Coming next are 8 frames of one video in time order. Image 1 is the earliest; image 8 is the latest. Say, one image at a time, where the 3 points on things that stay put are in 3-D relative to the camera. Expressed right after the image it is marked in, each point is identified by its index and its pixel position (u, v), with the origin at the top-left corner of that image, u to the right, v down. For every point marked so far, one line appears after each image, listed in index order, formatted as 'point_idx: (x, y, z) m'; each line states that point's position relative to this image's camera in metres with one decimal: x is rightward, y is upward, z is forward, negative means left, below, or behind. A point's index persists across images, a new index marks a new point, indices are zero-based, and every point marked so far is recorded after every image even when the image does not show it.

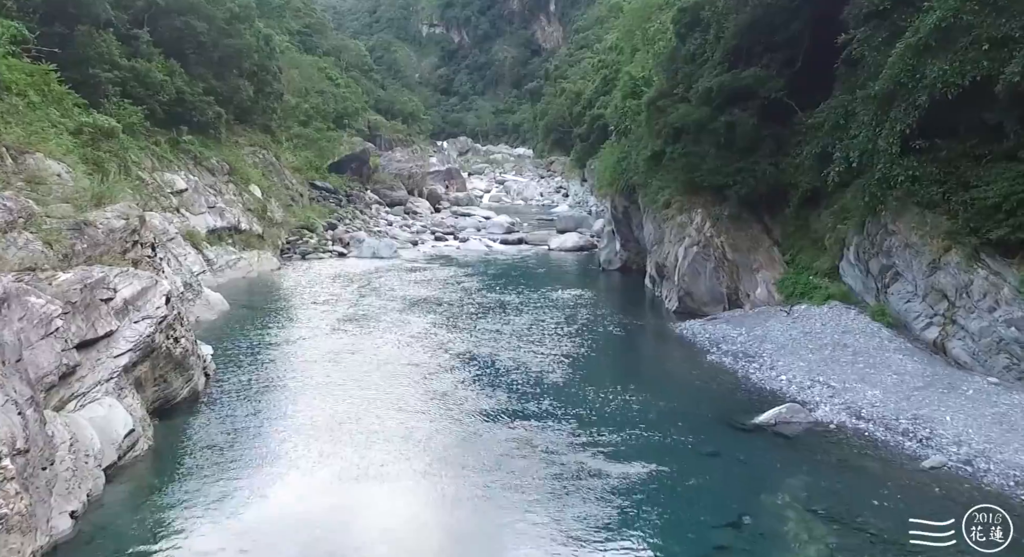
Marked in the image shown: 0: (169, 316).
0: (-5.8, -0.7, +13.1) m
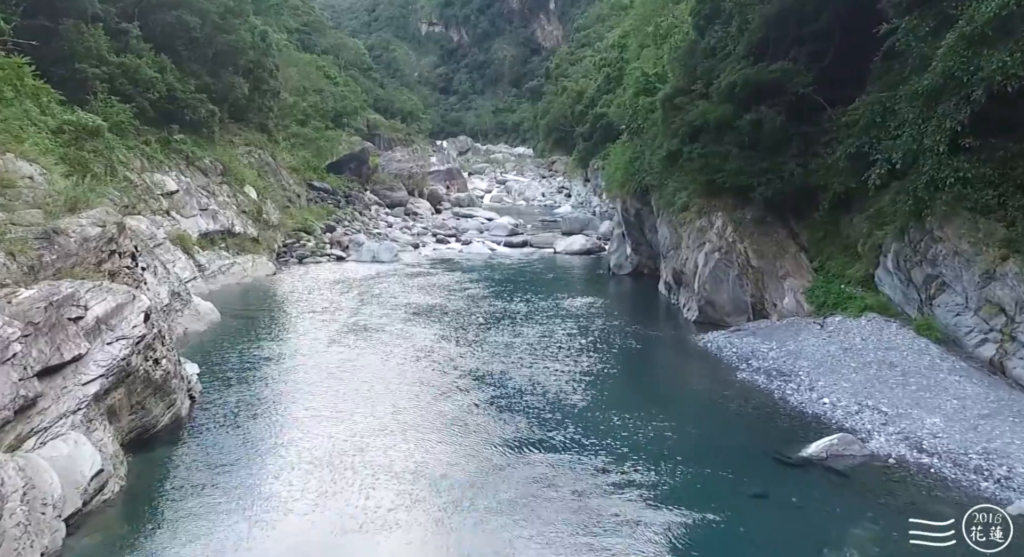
0: (-5.6, -0.9, +11.7) m
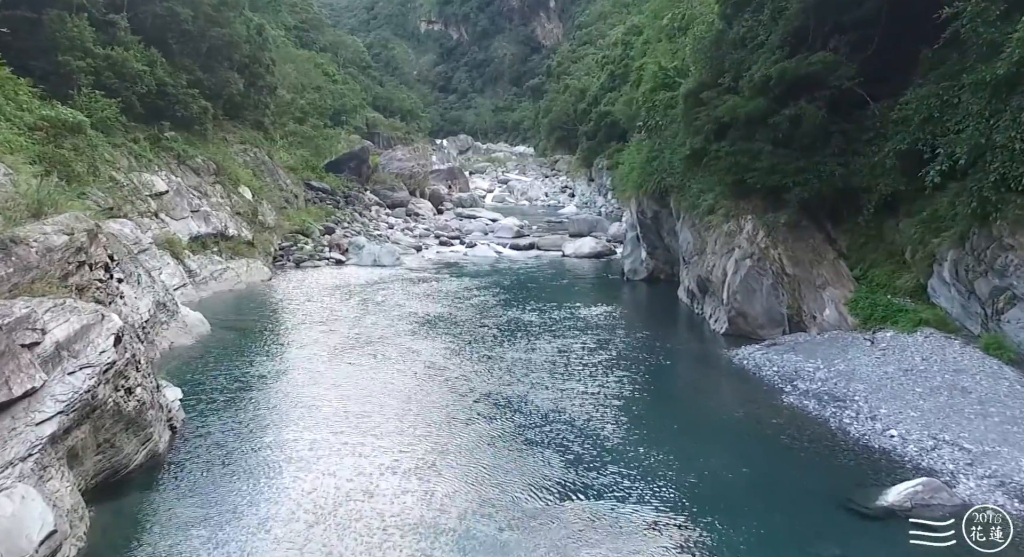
0: (-5.2, -1.1, +10.1) m
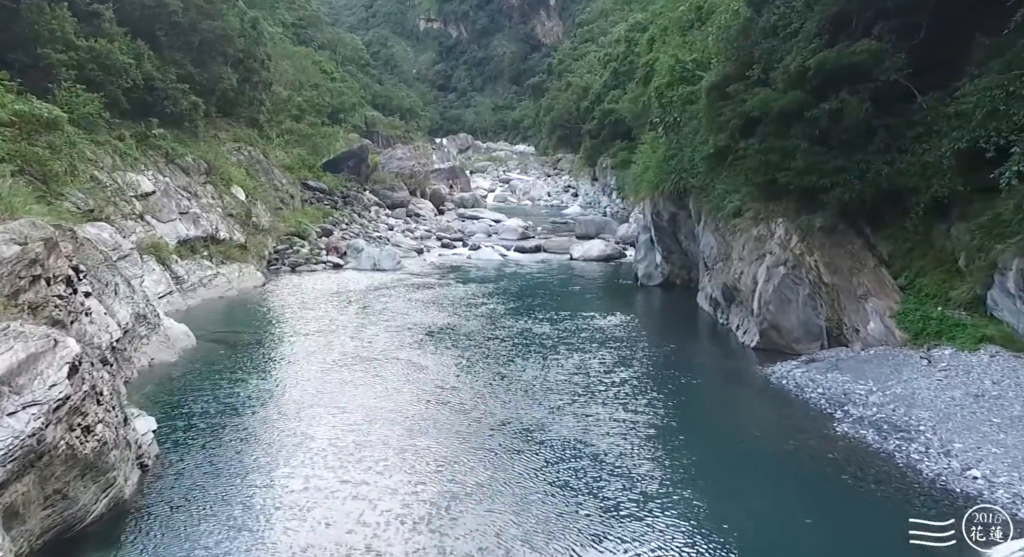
0: (-4.9, -1.3, +8.6) m
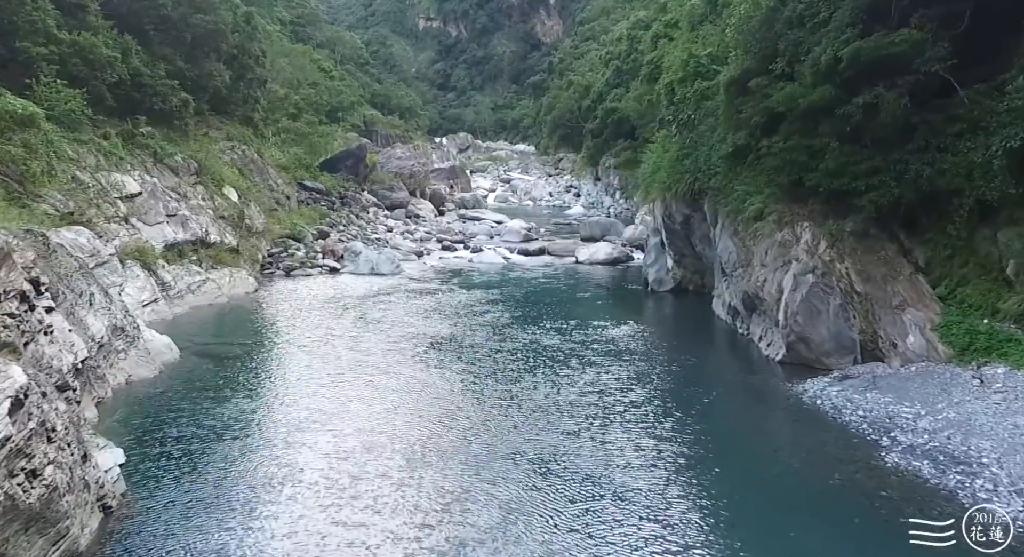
0: (-4.7, -1.5, +7.3) m
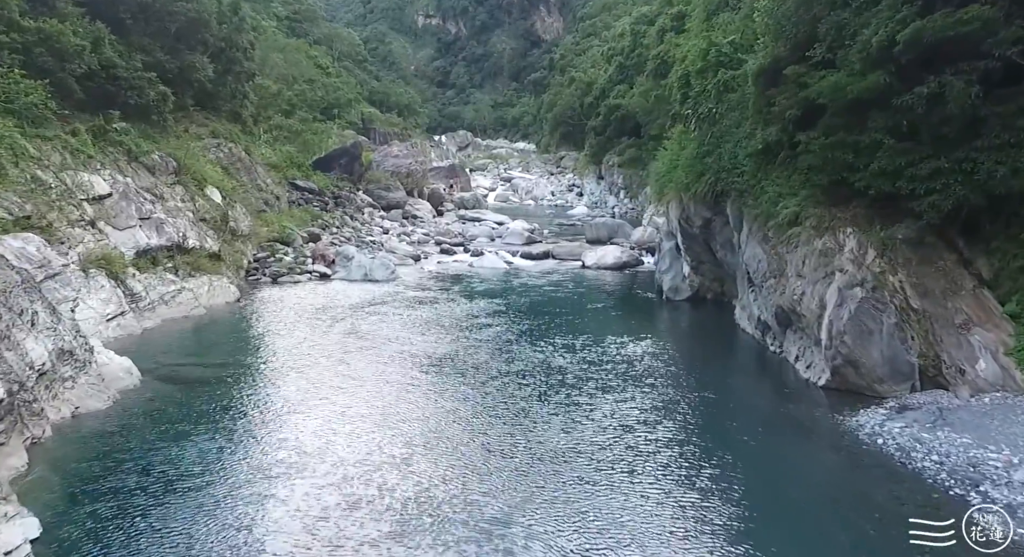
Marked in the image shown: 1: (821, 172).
0: (-4.6, -1.8, +5.4) m
1: (+6.4, +2.1, +15.7) m
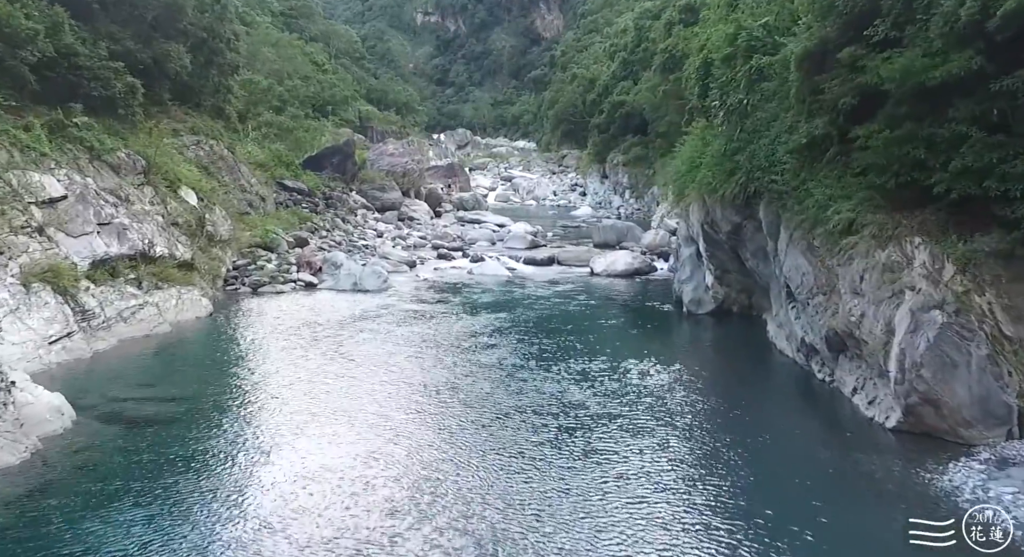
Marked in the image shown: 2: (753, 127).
0: (-4.5, -2.1, +2.9) m
1: (+6.5, +1.8, +13.3) m
2: (+5.7, +3.6, +18.1) m
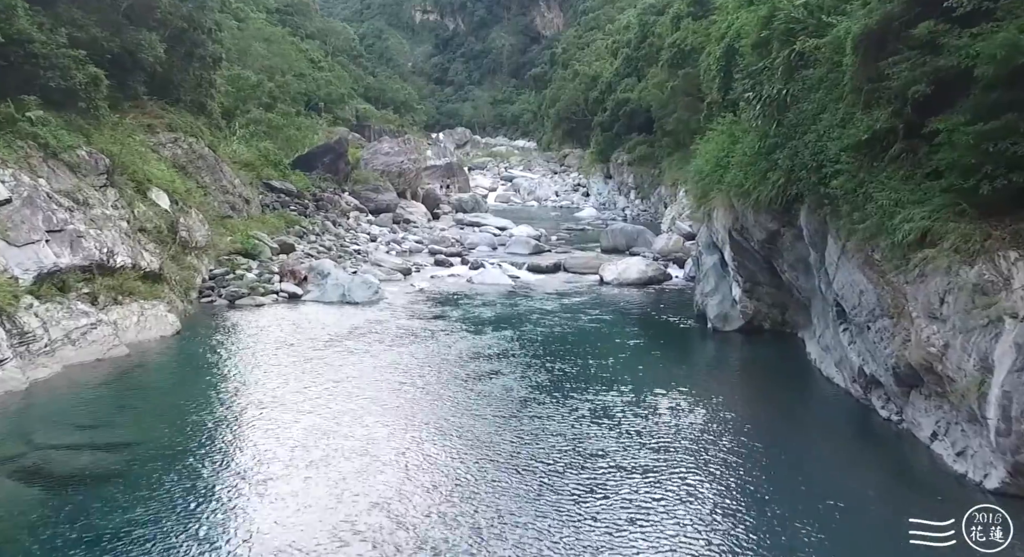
0: (-4.3, -2.5, +0.6) m
1: (+6.6, +1.5, +11.0) m
2: (+5.8, +3.2, +15.8) m
